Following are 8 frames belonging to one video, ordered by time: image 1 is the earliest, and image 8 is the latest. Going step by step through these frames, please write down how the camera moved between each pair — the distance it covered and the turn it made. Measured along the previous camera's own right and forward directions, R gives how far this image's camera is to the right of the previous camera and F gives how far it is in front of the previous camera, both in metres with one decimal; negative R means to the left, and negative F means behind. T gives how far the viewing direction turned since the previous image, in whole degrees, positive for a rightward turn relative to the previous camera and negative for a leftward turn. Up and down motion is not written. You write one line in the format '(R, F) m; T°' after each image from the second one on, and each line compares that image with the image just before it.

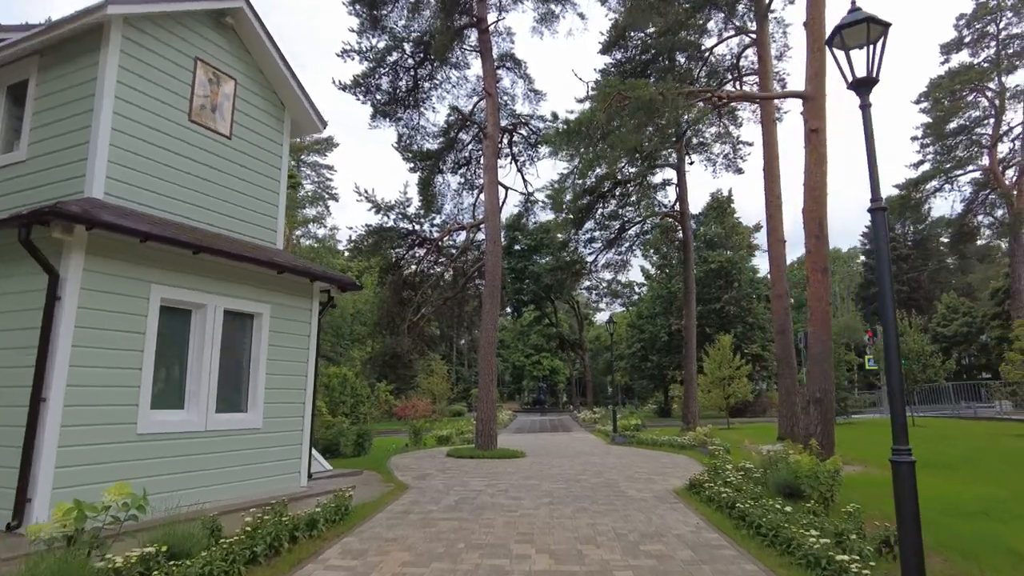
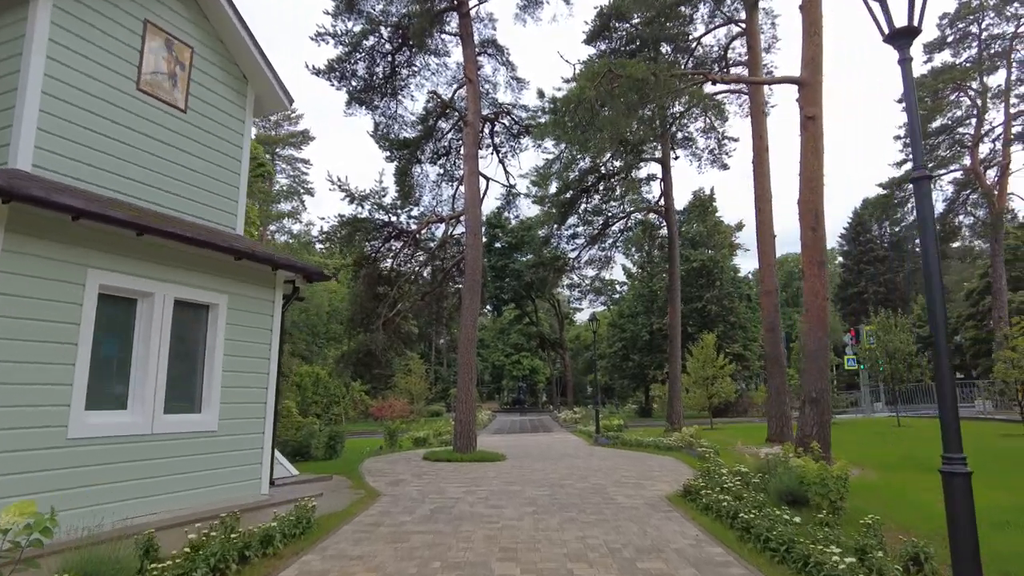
(0.0, +0.6) m; +2°
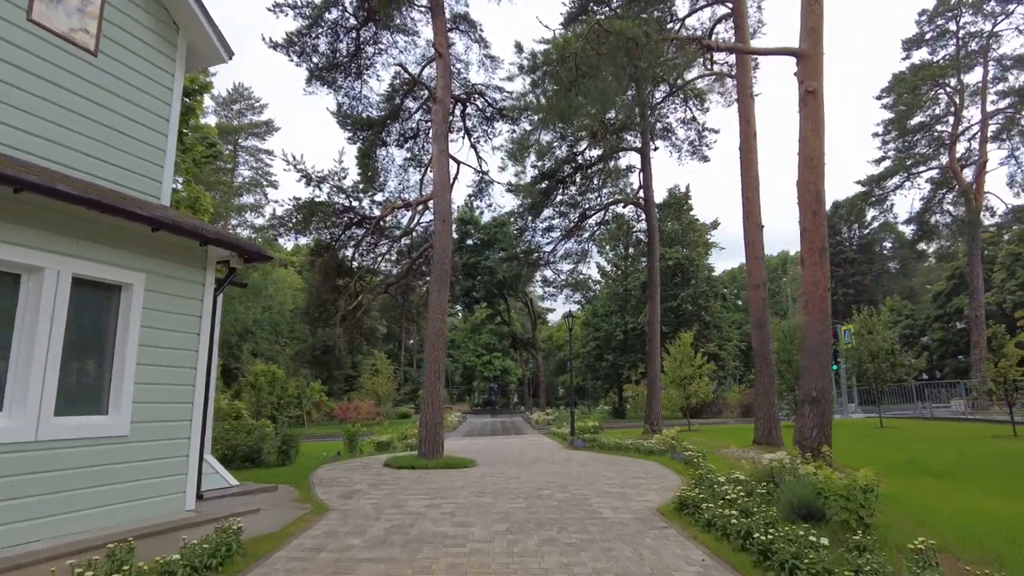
(0.0, +1.0) m; +2°
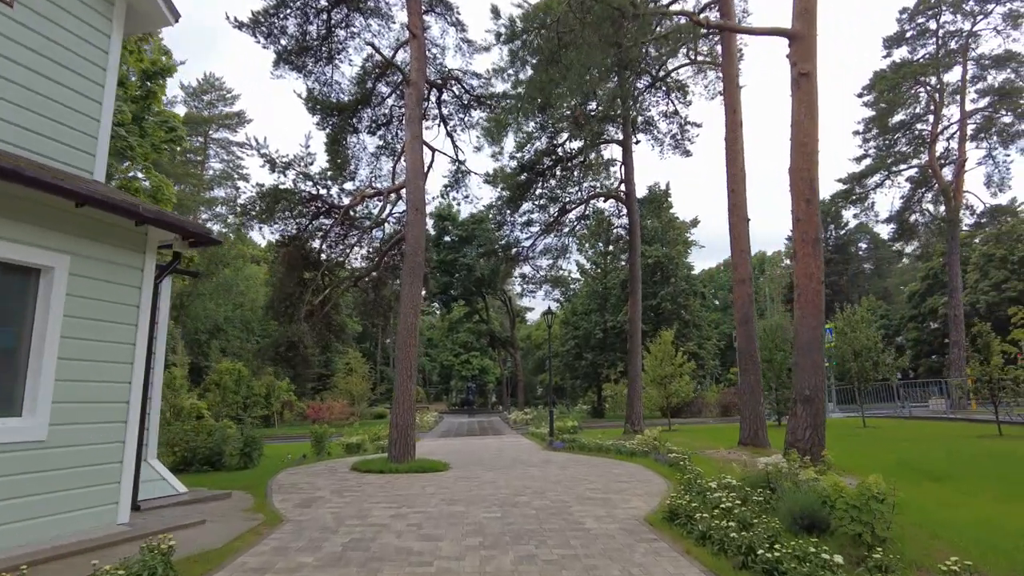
(0.0, +0.6) m; +2°
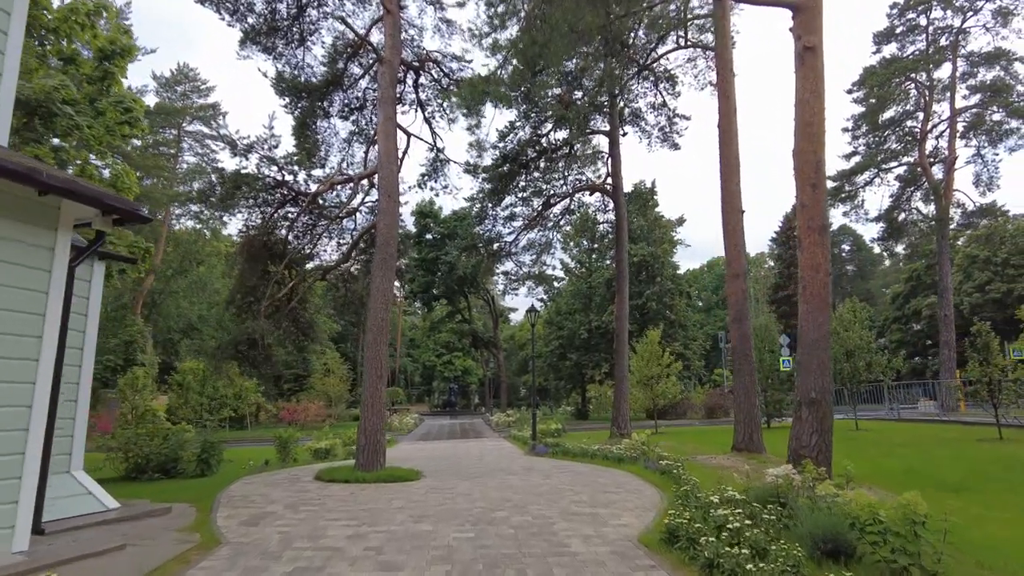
(+0.1, +0.8) m; +1°
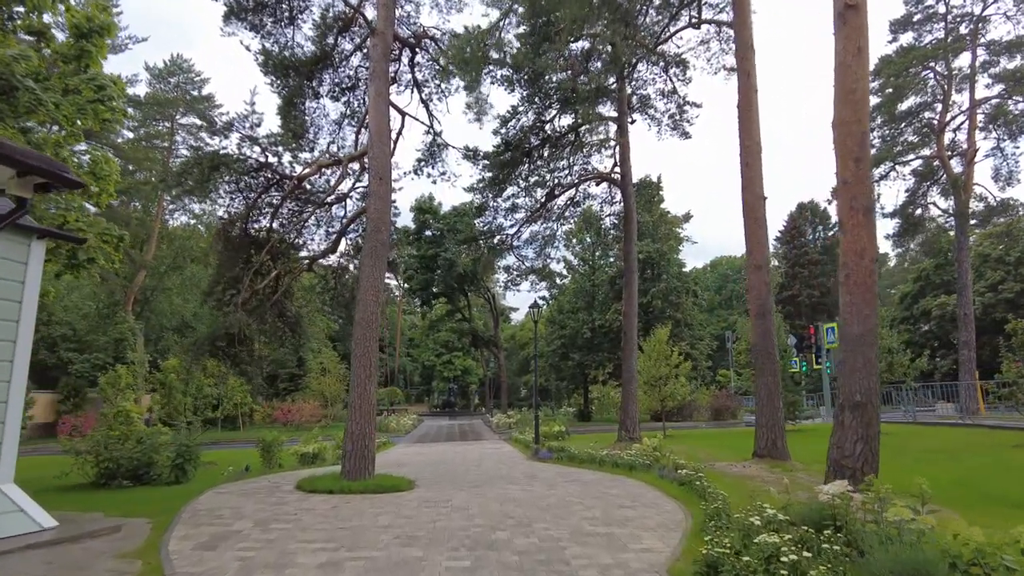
(0.0, +0.9) m; 0°
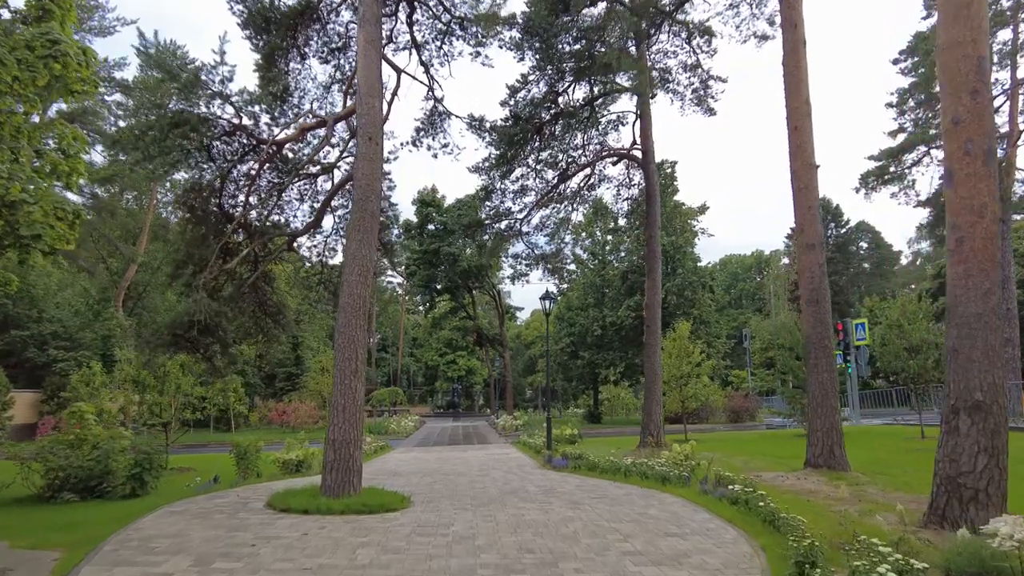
(-0.1, +1.5) m; 0°
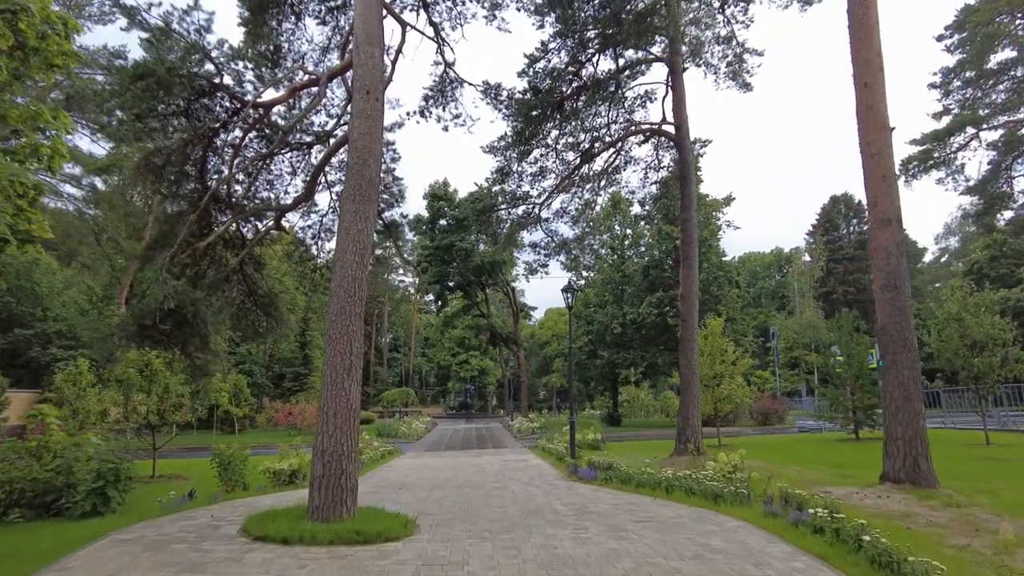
(-0.1, +1.4) m; -1°
